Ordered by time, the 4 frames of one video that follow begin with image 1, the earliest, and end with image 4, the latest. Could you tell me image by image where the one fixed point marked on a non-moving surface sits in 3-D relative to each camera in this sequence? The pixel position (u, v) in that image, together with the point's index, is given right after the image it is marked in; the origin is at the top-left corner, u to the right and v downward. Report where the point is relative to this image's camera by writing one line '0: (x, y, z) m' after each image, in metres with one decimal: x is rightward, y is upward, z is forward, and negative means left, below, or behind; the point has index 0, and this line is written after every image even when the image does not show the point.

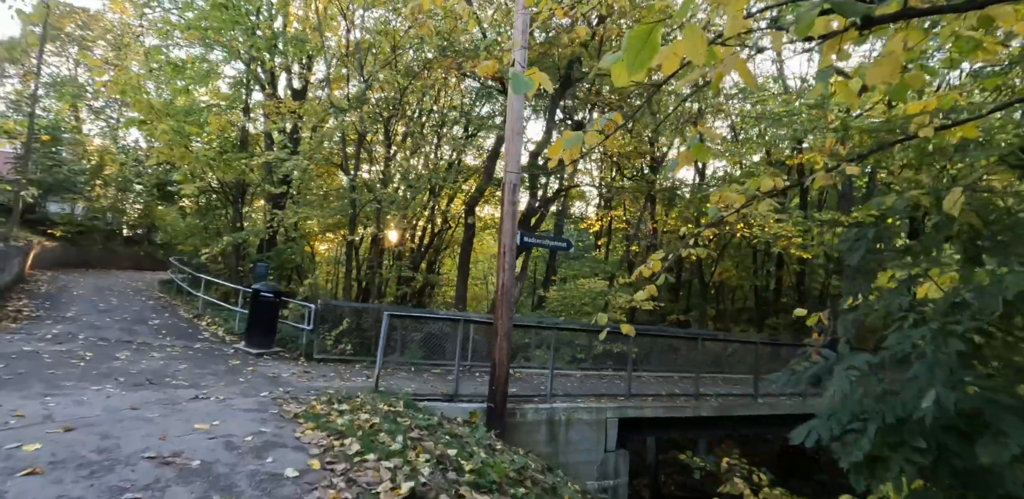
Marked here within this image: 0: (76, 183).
0: (-12.9, +2.0, +17.9) m
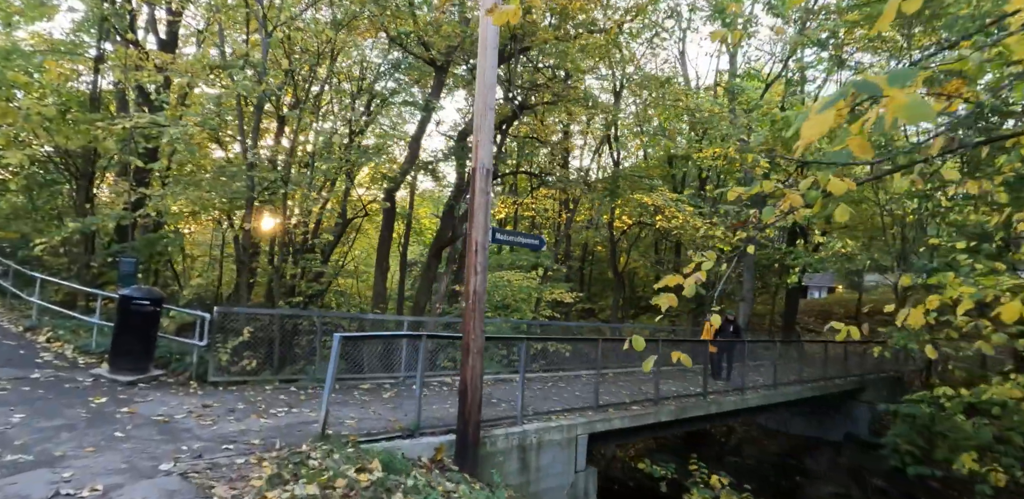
0: (-15.1, +2.3, +13.5) m
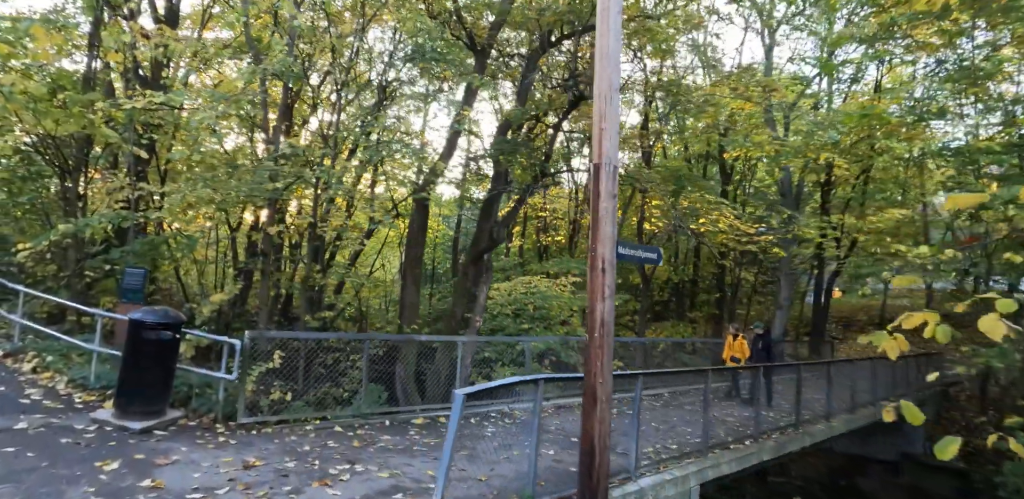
0: (-14.3, +2.3, +11.9) m
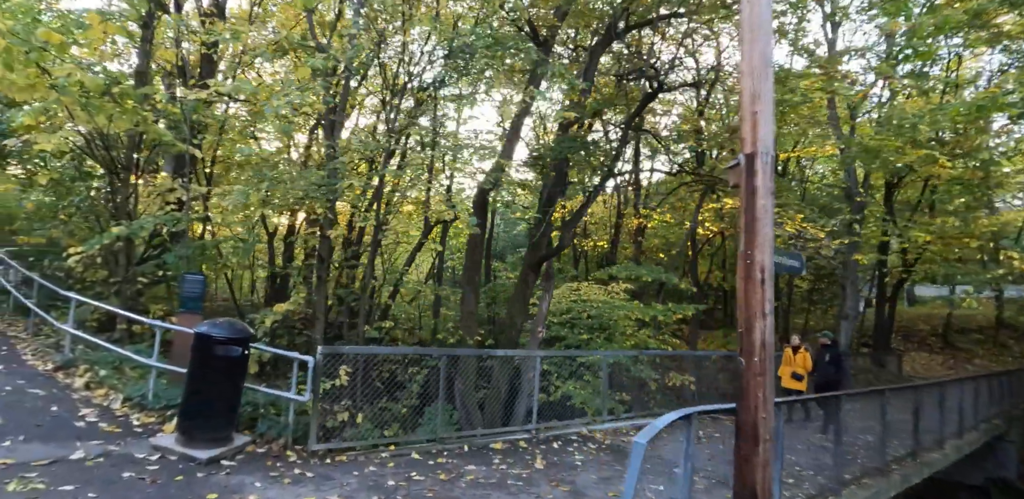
0: (-13.2, +2.3, +11.8) m
